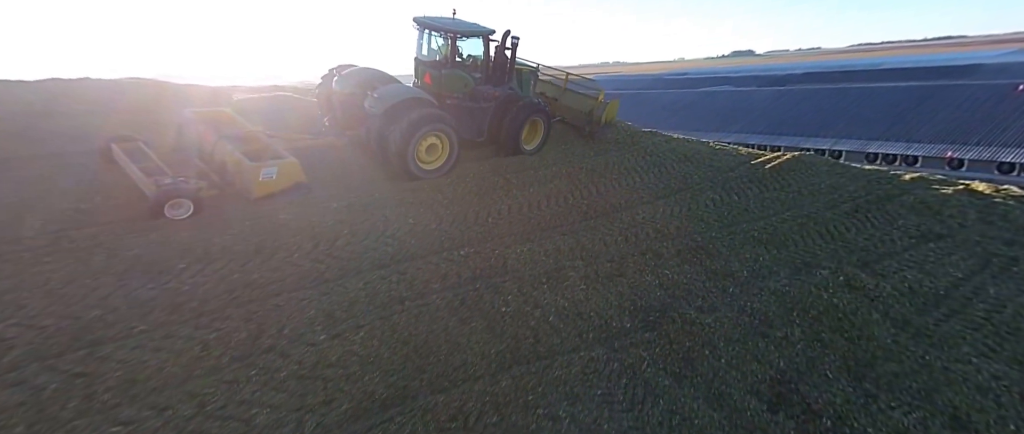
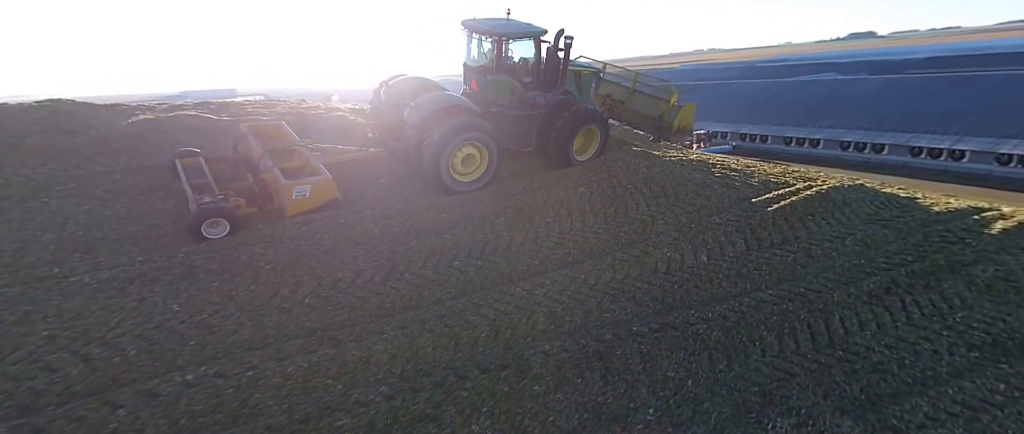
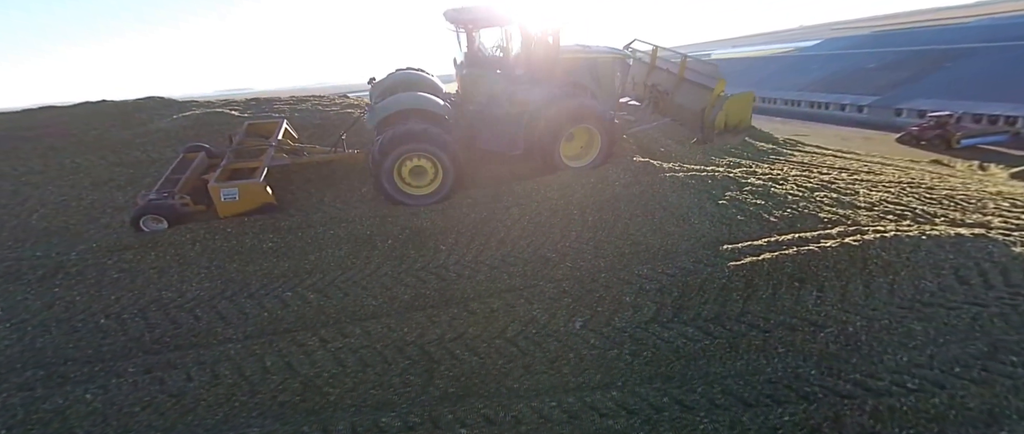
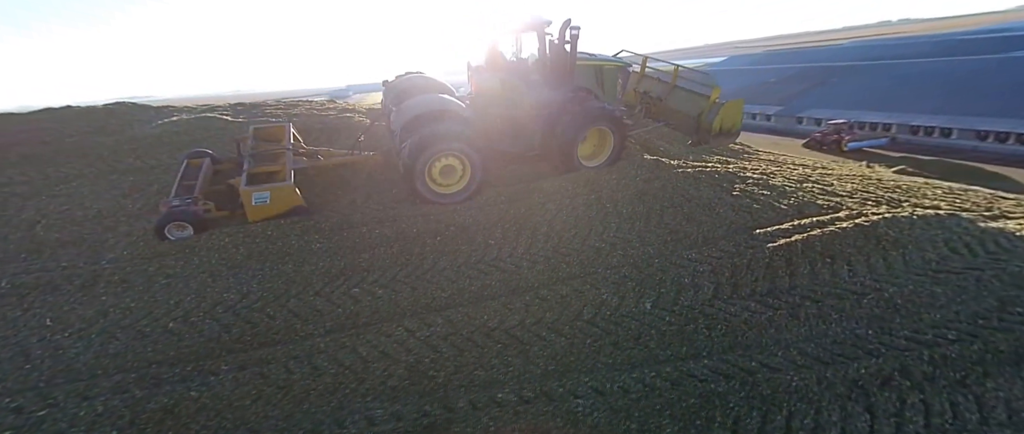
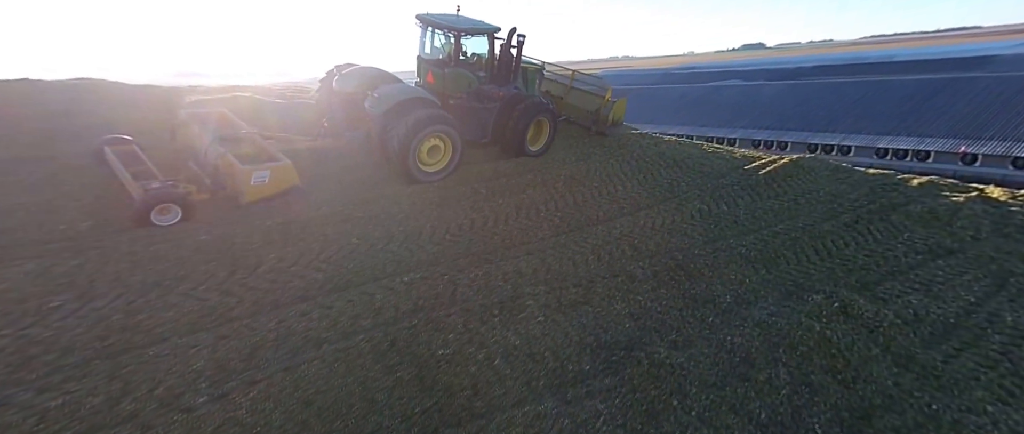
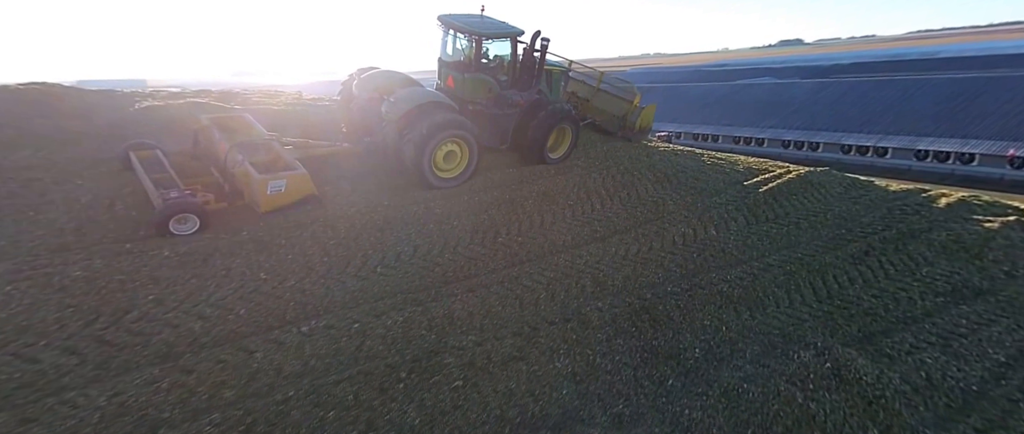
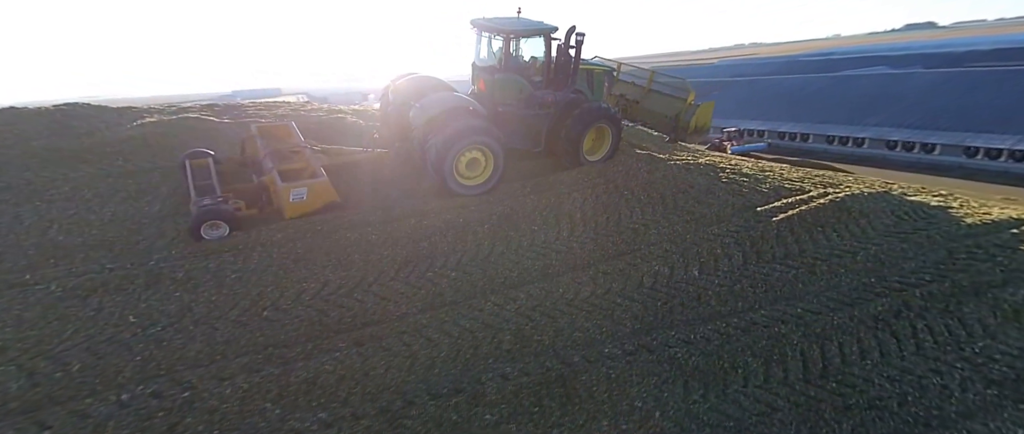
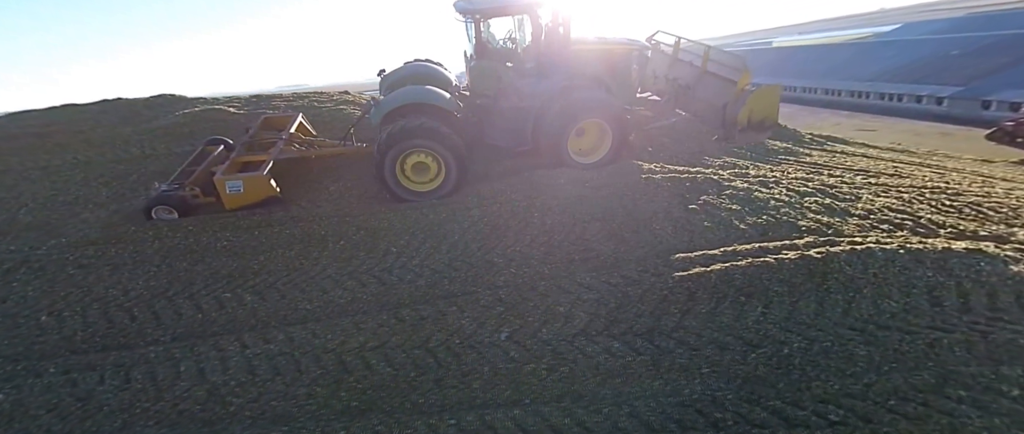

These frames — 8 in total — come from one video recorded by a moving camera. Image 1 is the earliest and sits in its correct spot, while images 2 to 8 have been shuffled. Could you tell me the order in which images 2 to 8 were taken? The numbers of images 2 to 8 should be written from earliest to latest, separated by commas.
5, 6, 2, 7, 4, 3, 8
